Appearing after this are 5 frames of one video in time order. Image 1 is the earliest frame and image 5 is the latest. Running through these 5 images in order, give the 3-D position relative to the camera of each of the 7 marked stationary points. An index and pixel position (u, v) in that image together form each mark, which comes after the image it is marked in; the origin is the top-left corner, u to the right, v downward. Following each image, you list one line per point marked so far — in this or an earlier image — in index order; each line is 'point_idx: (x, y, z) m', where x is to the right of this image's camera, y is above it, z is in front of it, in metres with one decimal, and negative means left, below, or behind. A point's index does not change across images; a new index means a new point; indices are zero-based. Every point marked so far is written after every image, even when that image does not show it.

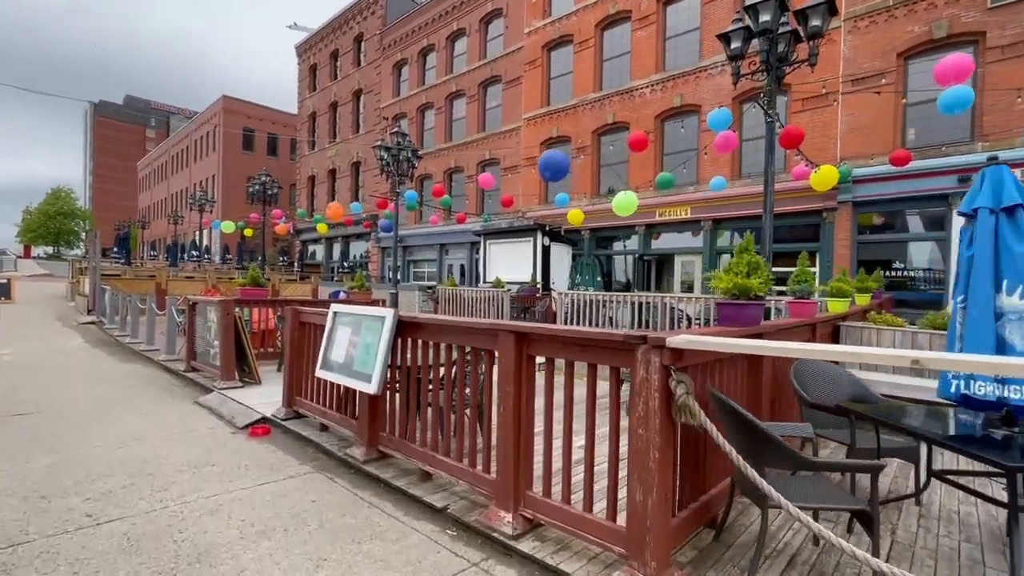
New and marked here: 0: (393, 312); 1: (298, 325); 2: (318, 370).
0: (-1.0, -0.2, +3.8) m
1: (-2.4, -0.4, +5.2) m
2: (-1.8, -0.8, +4.4) m
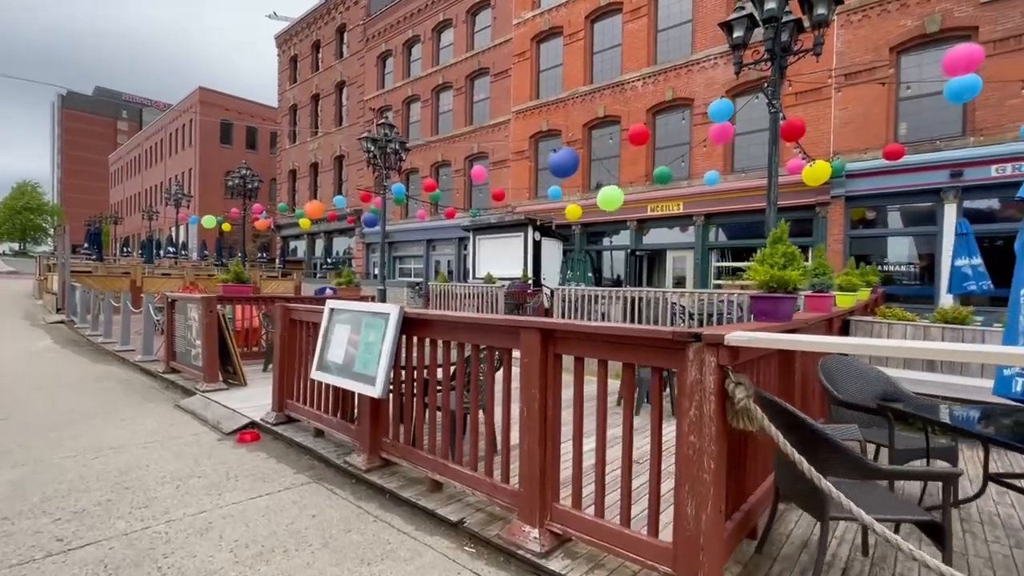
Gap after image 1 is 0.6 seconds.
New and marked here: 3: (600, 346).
0: (-0.8, -0.1, +3.5) m
1: (-2.3, -0.4, +4.9) m
2: (-1.7, -0.7, +4.1) m
3: (+0.5, -0.3, +2.5) m
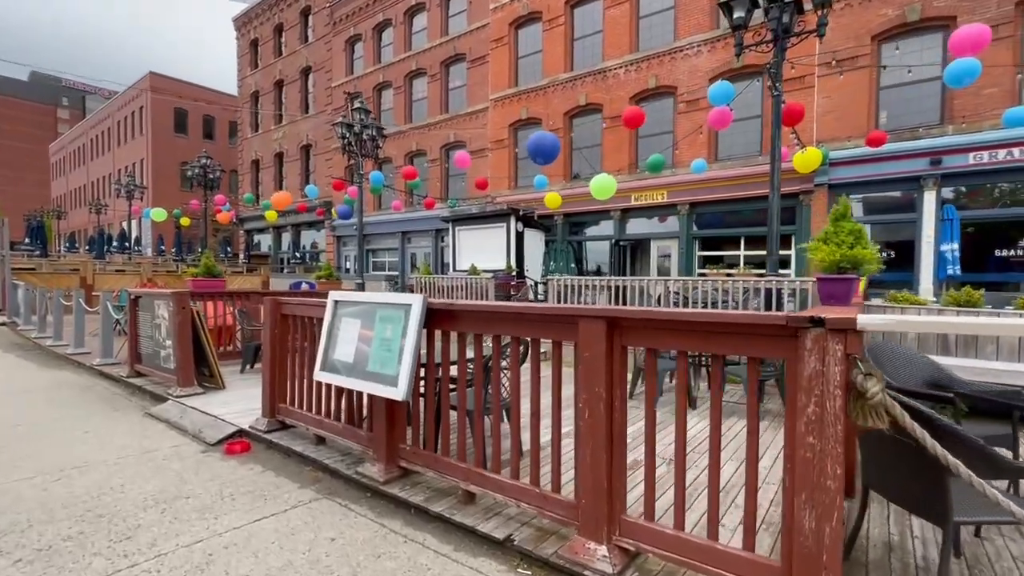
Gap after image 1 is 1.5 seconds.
0: (-0.6, -0.1, +3.1) m
1: (-2.2, -0.3, +4.4) m
2: (-1.5, -0.7, +3.6) m
3: (+0.8, -0.2, +2.2) m
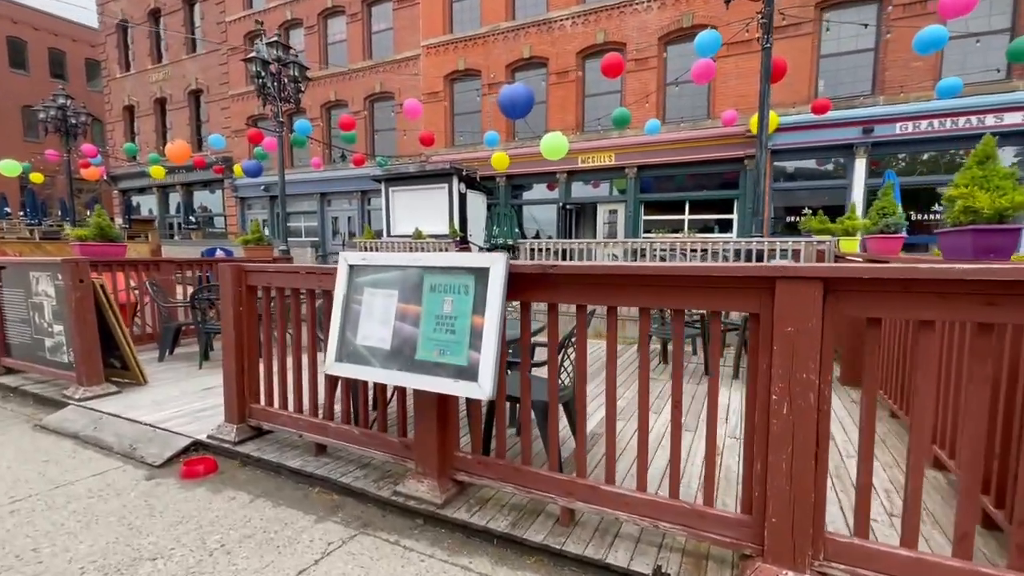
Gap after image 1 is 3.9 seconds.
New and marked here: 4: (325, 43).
0: (-0.1, +0.1, +2.2) m
1: (-1.8, 0.0, +3.2) m
2: (-1.0, -0.4, +2.6) m
3: (+1.5, 0.0, +1.6) m
4: (-7.1, +9.3, +18.0) m
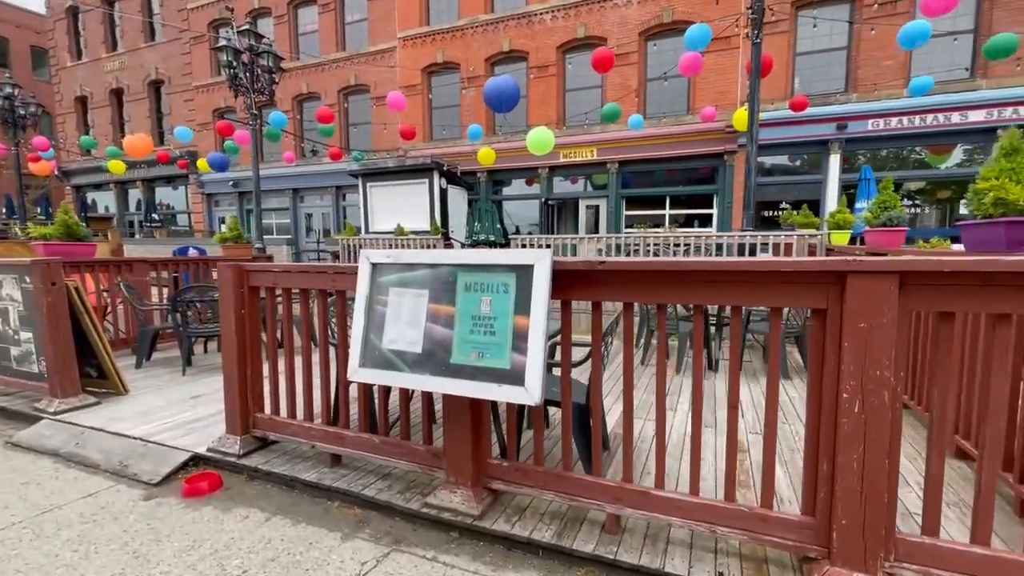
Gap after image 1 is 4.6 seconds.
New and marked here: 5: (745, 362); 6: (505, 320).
0: (+0.1, +0.2, +2.1) m
1: (-1.7, 0.0, +3.0) m
2: (-0.8, -0.4, +2.4) m
3: (+1.7, 0.0, +1.6) m
4: (-7.9, +9.4, +17.4) m
5: (+2.6, -0.8, +5.2) m
6: (0.0, -0.1, +2.2) m
